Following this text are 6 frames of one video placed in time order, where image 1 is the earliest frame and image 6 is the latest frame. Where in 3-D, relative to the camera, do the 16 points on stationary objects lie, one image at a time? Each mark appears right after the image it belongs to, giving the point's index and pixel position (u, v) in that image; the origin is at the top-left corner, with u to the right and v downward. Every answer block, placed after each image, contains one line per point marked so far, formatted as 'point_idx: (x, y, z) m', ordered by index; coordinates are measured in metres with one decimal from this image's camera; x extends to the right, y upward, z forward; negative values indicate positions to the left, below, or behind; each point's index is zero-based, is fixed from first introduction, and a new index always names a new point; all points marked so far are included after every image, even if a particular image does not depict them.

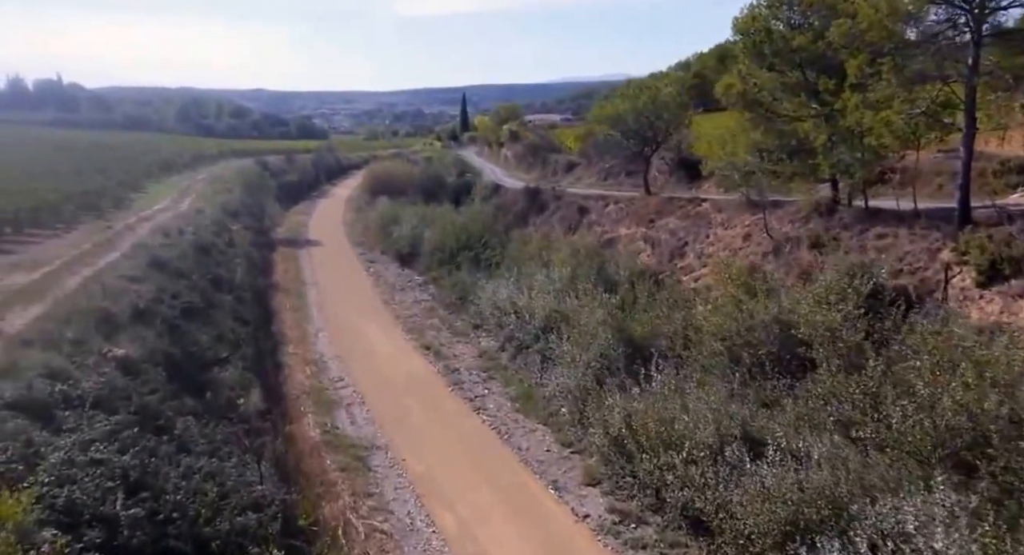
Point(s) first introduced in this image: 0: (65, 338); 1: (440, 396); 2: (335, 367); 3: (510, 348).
0: (-6.9, -0.9, +11.5) m
1: (-1.7, -2.7, +17.3) m
2: (-4.8, -2.3, +19.7) m
3: (-0.1, -1.9, +19.2) m
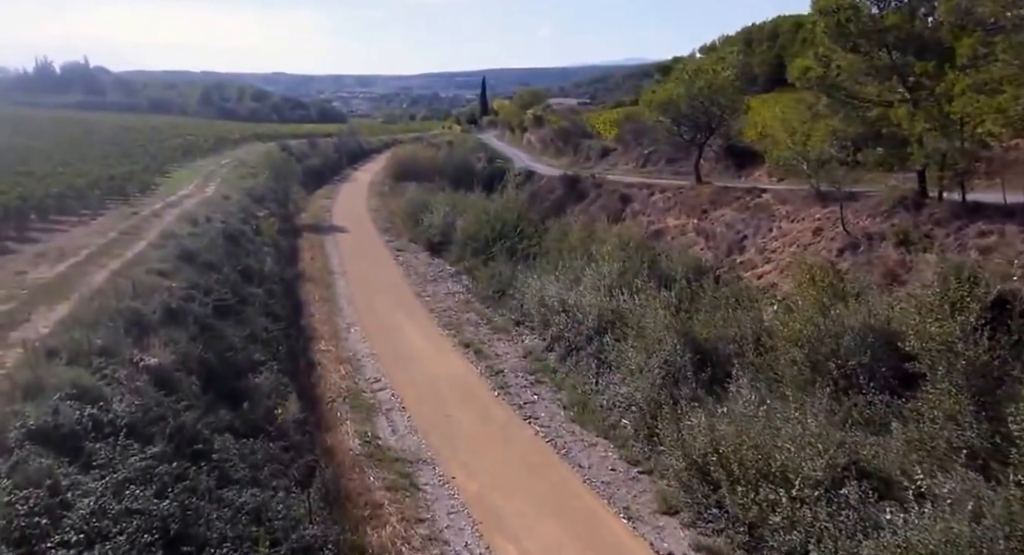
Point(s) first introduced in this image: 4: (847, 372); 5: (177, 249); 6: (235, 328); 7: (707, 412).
0: (-5.9, -1.0, +10.4) m
1: (-0.6, -2.7, +16.1) m
2: (-3.6, -2.2, +18.6) m
3: (+1.1, -1.8, +17.9) m
4: (+5.8, -1.6, +12.9) m
5: (-8.6, +0.7, +19.0) m
6: (-5.8, -1.1, +15.4) m
7: (+3.1, -2.2, +11.8) m
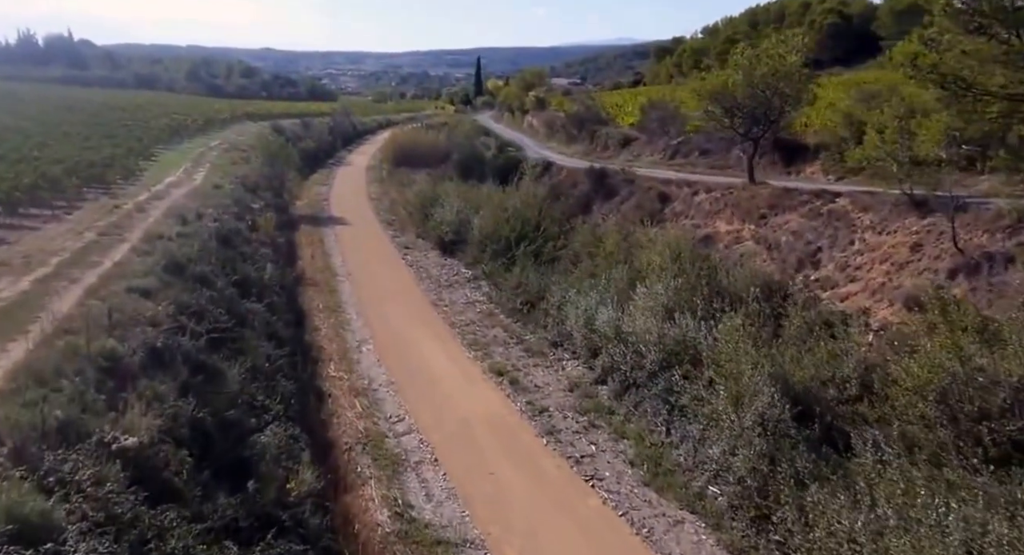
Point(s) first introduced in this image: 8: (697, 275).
0: (-4.8, -1.5, +7.7) m
1: (+0.4, -3.1, +13.5) m
2: (-2.7, -2.5, +15.9) m
3: (+2.1, -2.2, +15.3) m
4: (+6.8, -2.3, +10.3) m
5: (-7.6, +0.4, +16.2) m
6: (-4.8, -1.5, +12.6) m
7: (+4.2, -2.8, +9.3) m
8: (+4.5, 0.0, +18.1) m
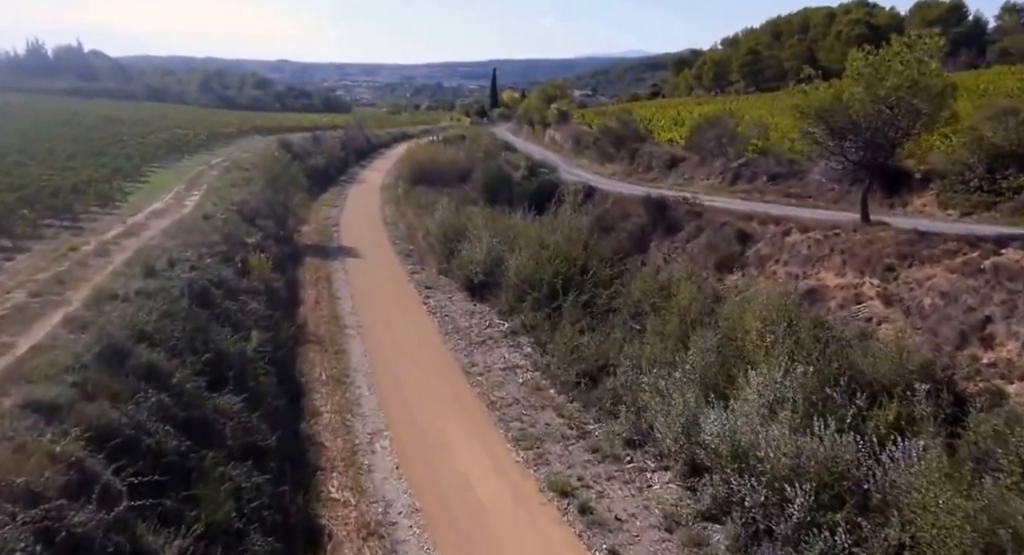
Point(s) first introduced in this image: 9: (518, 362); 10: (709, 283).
0: (-3.9, -2.8, +3.2) m
1: (+1.5, -4.5, +8.9) m
2: (-1.6, -3.9, +11.4) m
3: (+3.1, -3.6, +10.7) m
4: (+7.9, -3.6, +5.6) m
5: (-6.5, -1.0, +11.8) m
6: (-3.7, -2.8, +8.2) m
7: (+5.1, -4.1, +4.6) m
8: (+5.7, -1.4, +13.5) m
9: (+0.2, -2.2, +18.8) m
10: (+5.3, -0.1, +19.7) m
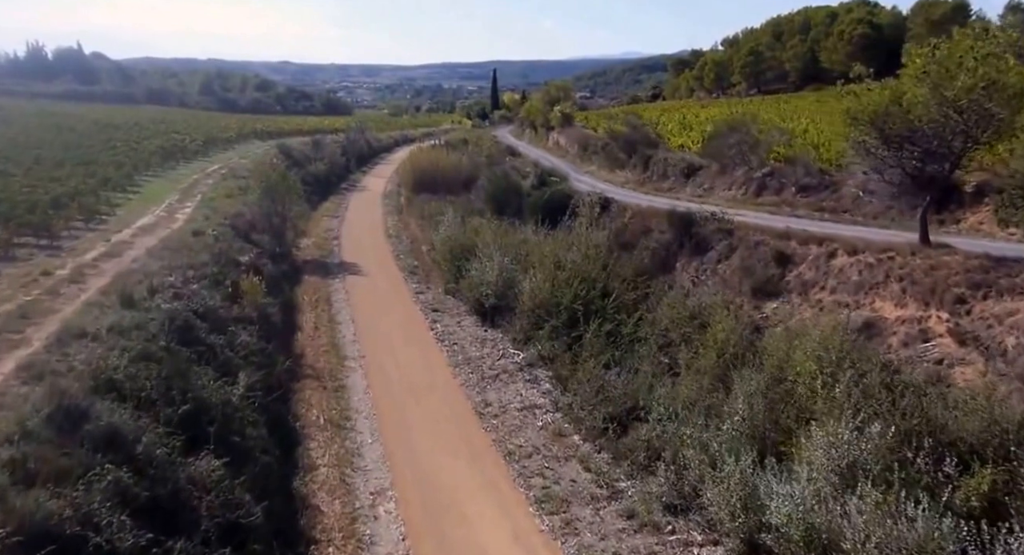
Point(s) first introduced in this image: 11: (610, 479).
0: (-3.5, -3.4, +1.4) m
1: (+1.9, -5.1, +7.0) m
2: (-1.2, -4.6, +9.5) m
3: (+3.5, -4.2, +8.8) m
4: (+8.2, -4.2, +3.8) m
5: (-6.1, -1.6, +10.0) m
6: (-3.3, -3.5, +6.3) m
7: (+5.5, -4.7, +2.8) m
8: (+6.0, -2.1, +11.6) m
9: (+0.6, -2.8, +16.9) m
10: (+5.7, -0.8, +17.9) m
11: (+1.7, -3.6, +13.3) m
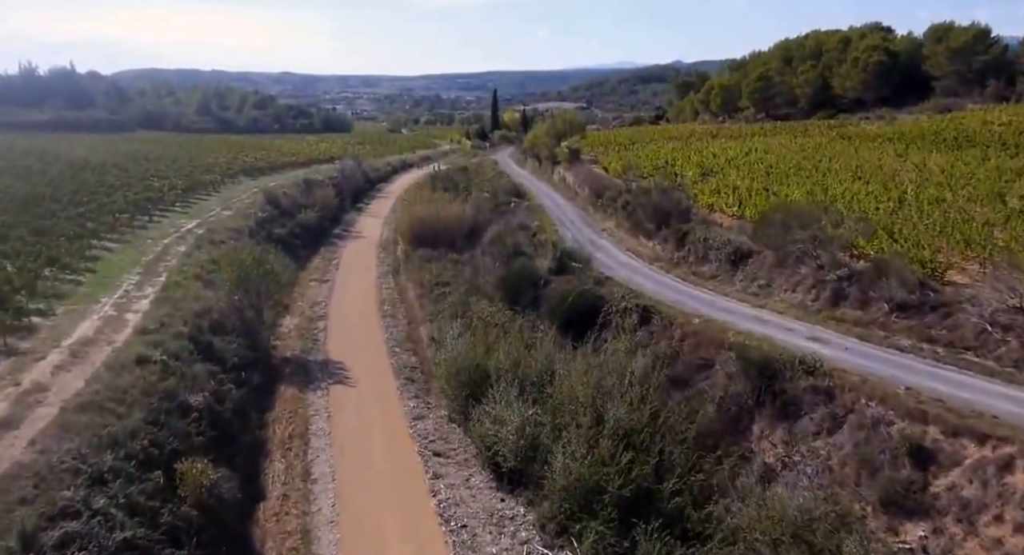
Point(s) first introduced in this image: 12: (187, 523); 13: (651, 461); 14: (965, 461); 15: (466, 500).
0: (-2.9, -6.8, -4.0) m
1: (+2.5, -8.6, +1.6) m
2: (-0.5, -8.1, +4.1) m
3: (+4.2, -7.7, +3.4) m
4: (+8.9, -7.6, -1.6) m
5: (-5.5, -5.2, +4.6) m
6: (-2.7, -6.9, +0.9) m
7: (+6.2, -8.1, -2.7) m
8: (+6.7, -5.6, +6.3) m
9: (+1.2, -6.5, +11.5) m
10: (+6.3, -4.5, +12.5) m
11: (+2.4, -7.2, +7.9) m
12: (-6.4, -4.7, +14.6) m
13: (+3.0, -3.9, +15.5) m
14: (+8.1, -3.2, +12.9) m
15: (-1.1, -5.4, +17.0) m
